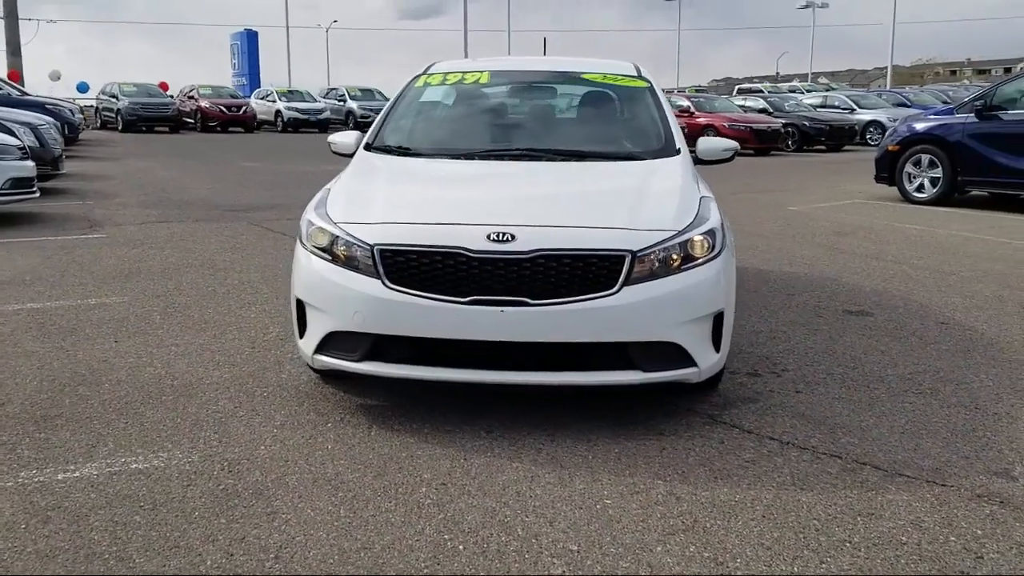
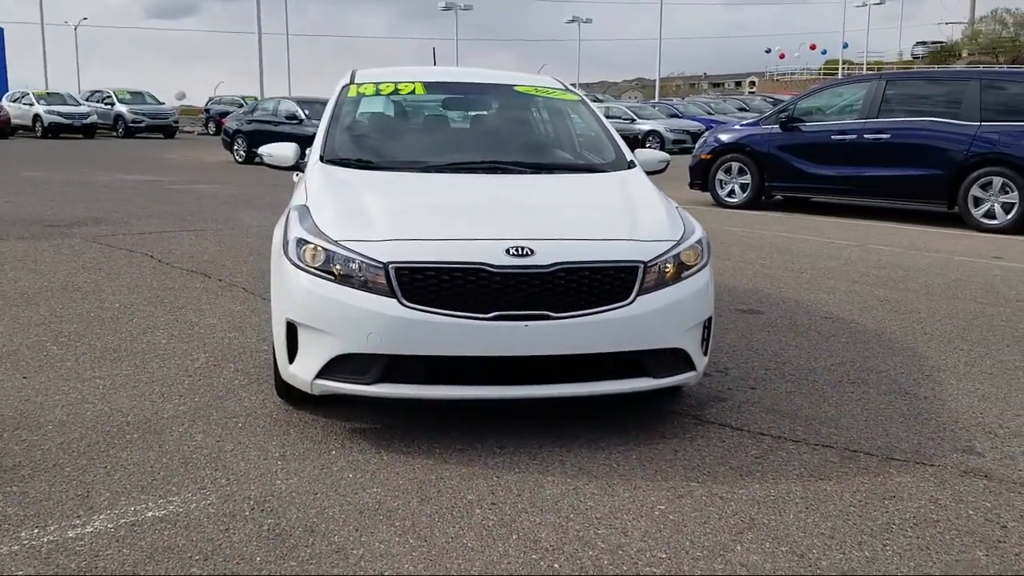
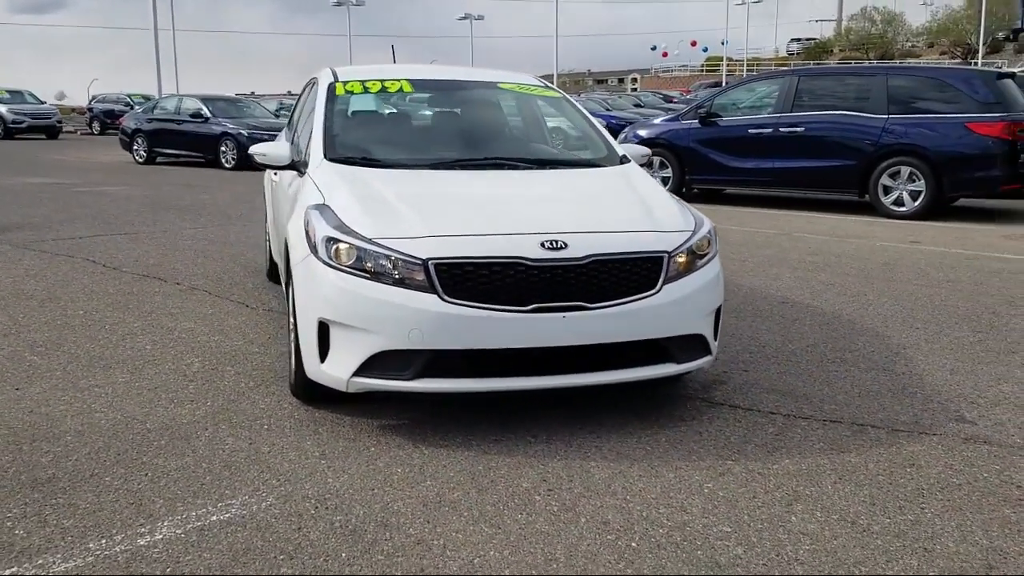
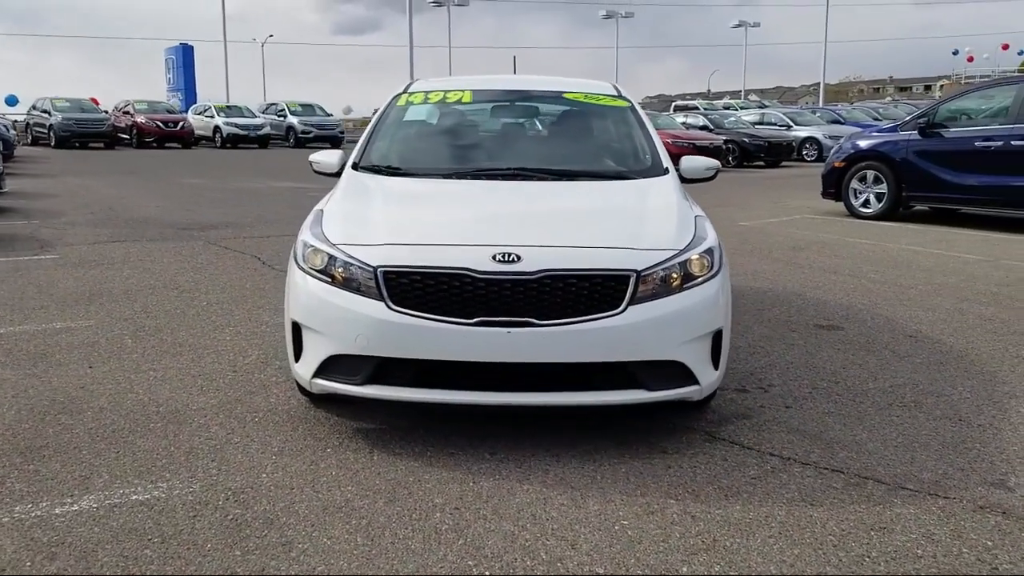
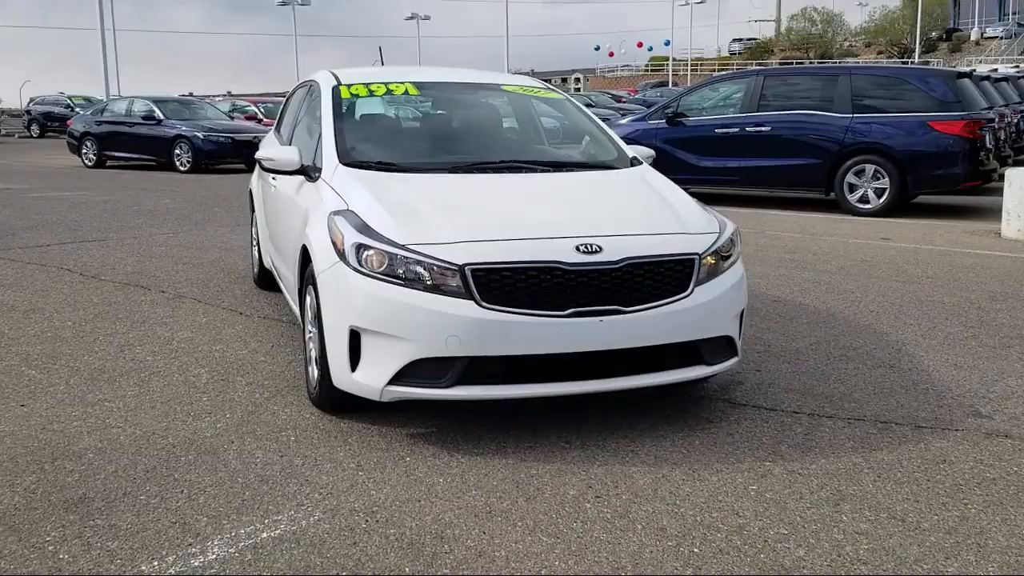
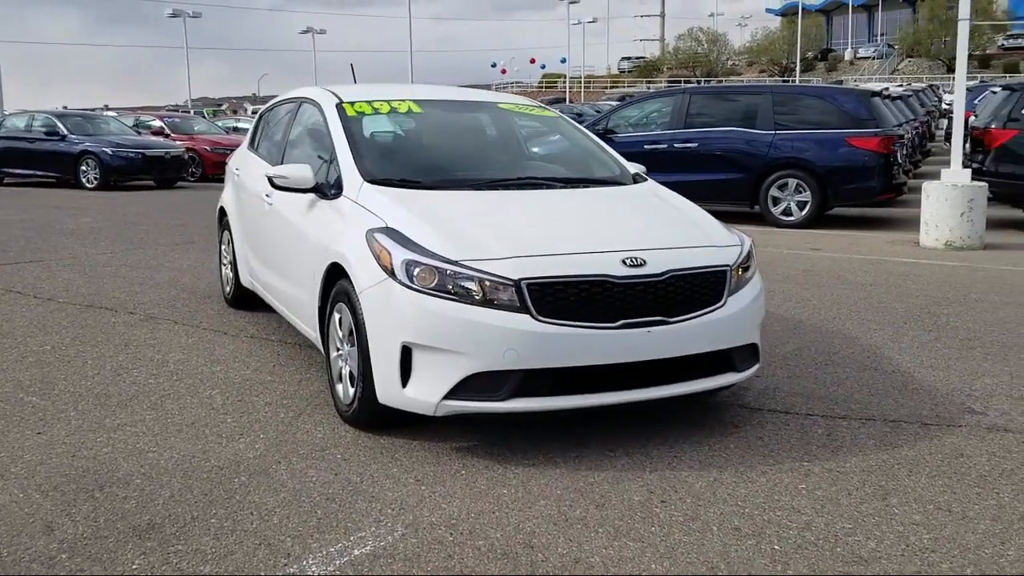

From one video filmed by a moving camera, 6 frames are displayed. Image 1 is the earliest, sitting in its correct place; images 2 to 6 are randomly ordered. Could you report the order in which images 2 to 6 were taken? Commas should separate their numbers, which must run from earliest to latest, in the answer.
4, 2, 3, 5, 6
